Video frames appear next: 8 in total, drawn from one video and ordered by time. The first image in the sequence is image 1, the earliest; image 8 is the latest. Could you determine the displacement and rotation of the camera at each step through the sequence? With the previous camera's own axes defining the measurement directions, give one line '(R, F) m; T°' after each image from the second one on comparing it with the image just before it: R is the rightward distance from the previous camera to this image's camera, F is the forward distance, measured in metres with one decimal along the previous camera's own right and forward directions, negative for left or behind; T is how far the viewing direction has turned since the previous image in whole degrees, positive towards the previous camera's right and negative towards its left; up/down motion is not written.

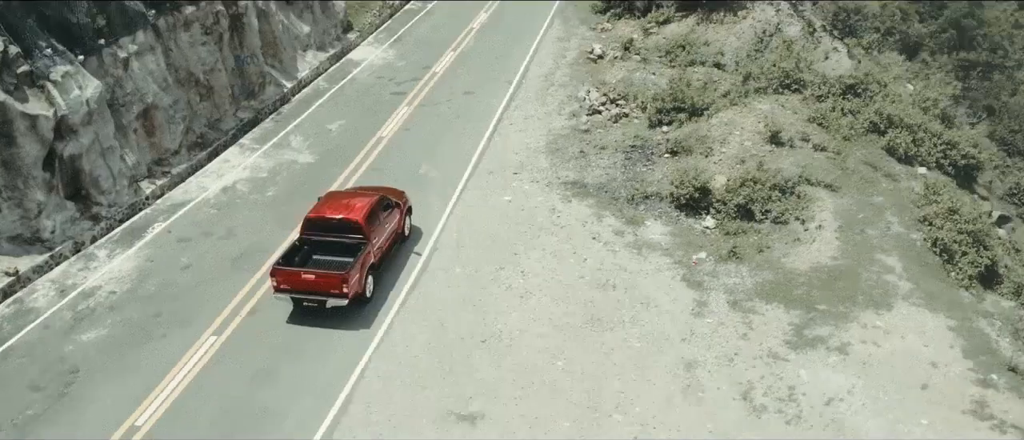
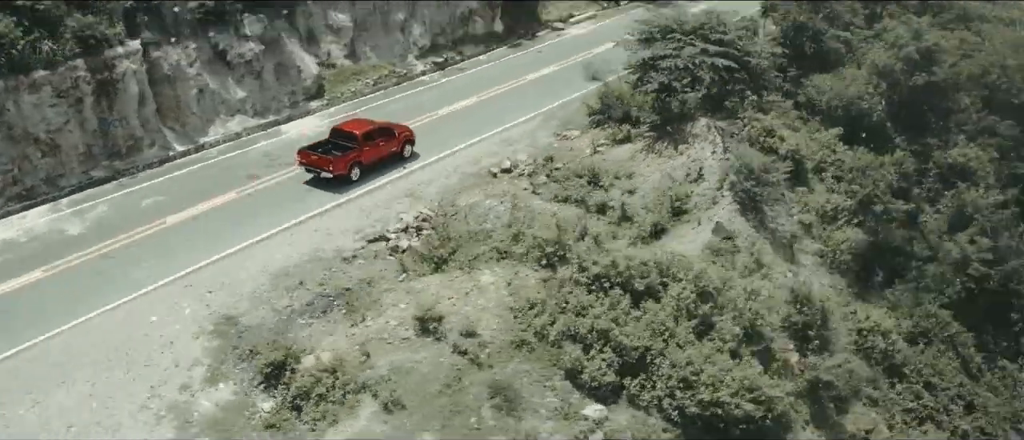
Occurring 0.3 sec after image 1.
(+6.9, +2.4) m; -23°
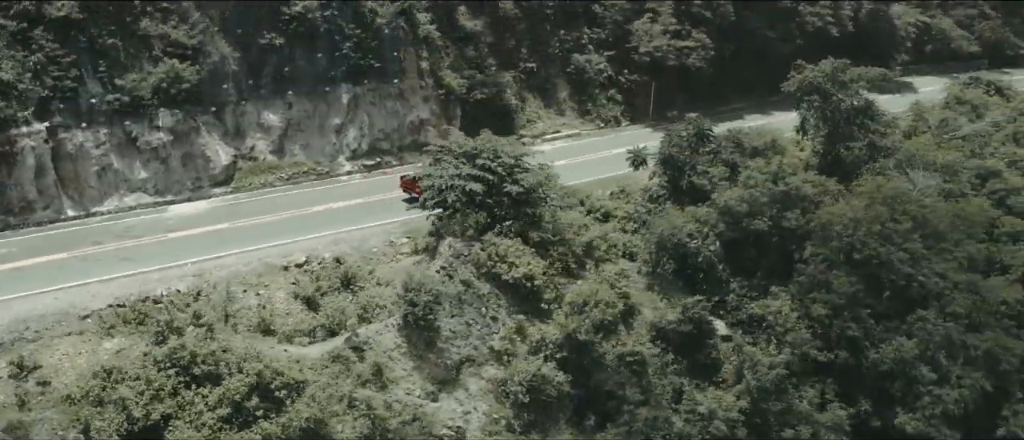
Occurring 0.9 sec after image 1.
(+7.6, +0.2) m; -18°
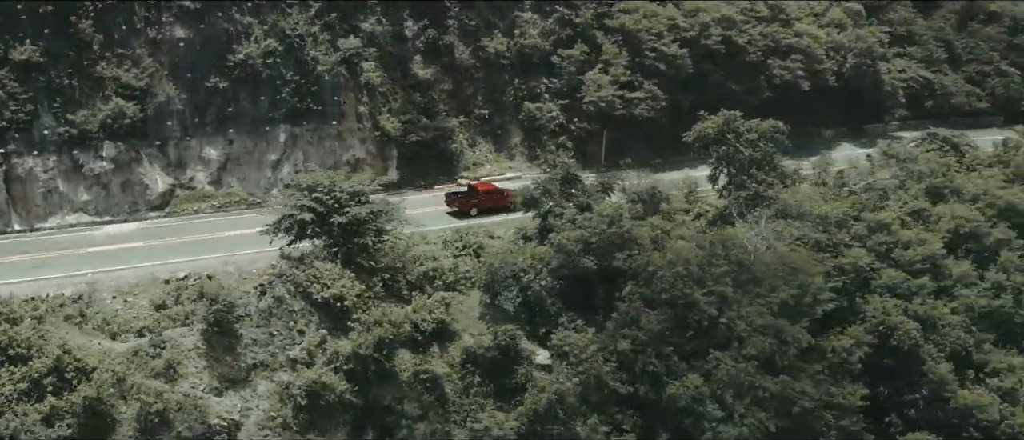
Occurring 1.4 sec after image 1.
(+5.0, -1.1) m; -8°
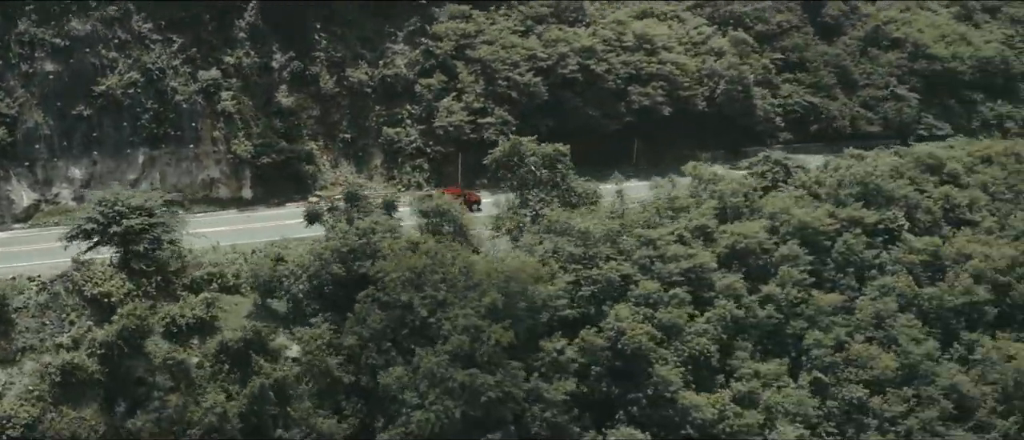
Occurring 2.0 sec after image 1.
(+6.0, -2.1) m; -4°
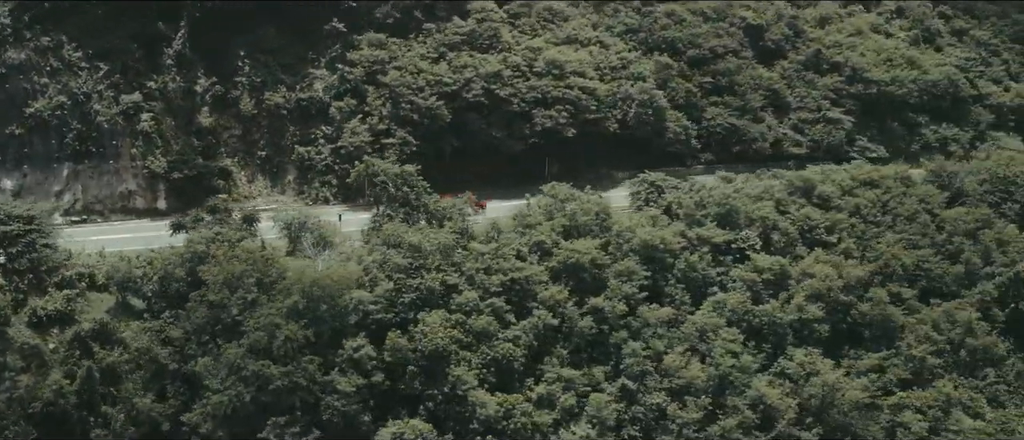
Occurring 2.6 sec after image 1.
(+6.2, -2.1) m; -5°
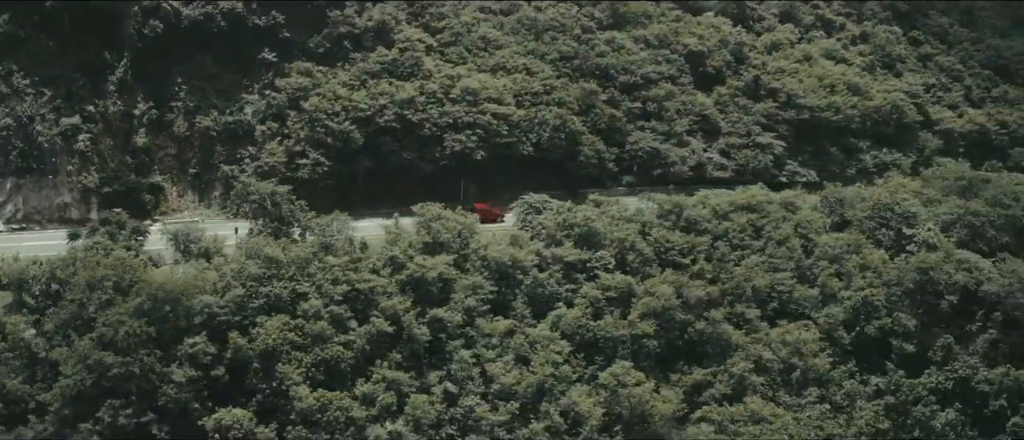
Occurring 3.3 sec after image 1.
(+7.0, -2.2) m; -6°
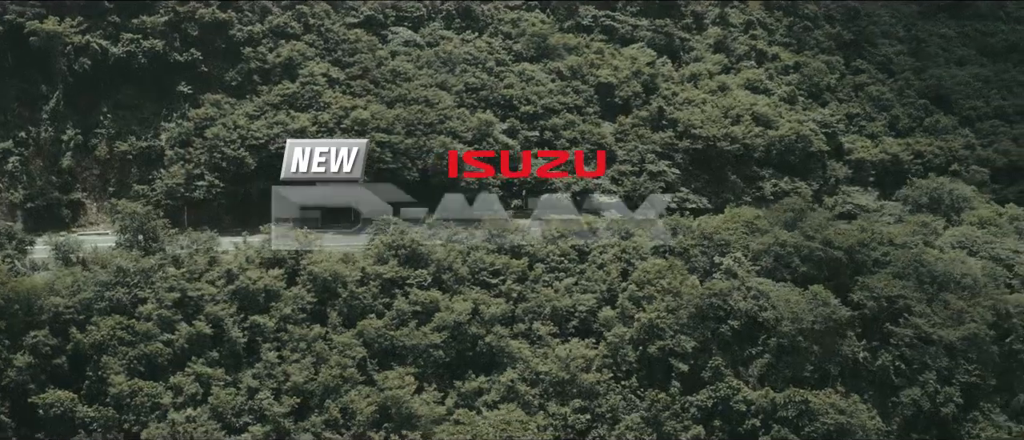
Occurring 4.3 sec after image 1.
(+10.2, -3.0) m; -7°
